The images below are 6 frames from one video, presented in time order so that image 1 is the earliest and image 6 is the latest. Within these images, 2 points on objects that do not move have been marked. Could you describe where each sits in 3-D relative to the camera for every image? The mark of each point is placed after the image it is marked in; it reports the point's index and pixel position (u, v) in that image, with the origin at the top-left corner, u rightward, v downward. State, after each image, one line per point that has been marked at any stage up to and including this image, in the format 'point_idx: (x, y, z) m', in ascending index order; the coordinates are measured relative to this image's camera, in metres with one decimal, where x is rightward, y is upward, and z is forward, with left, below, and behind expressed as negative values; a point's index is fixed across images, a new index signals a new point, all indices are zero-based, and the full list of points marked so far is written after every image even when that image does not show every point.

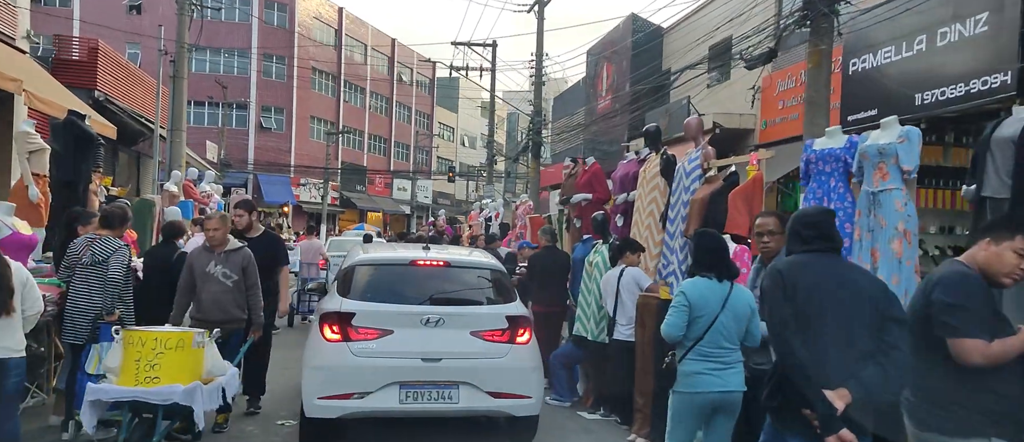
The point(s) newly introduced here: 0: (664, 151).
0: (+1.3, +0.6, +7.8) m
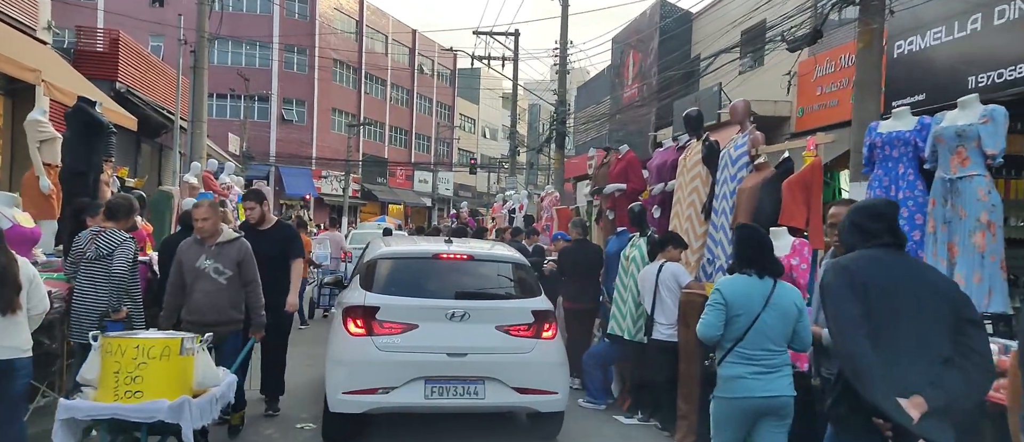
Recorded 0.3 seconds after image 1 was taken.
0: (+1.5, +0.7, +7.3) m
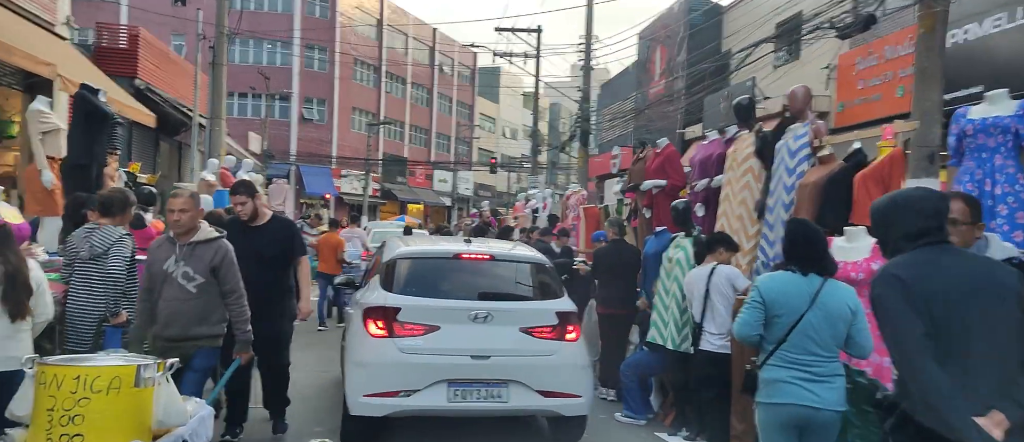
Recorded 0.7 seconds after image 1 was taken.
0: (+1.8, +0.7, +6.6) m
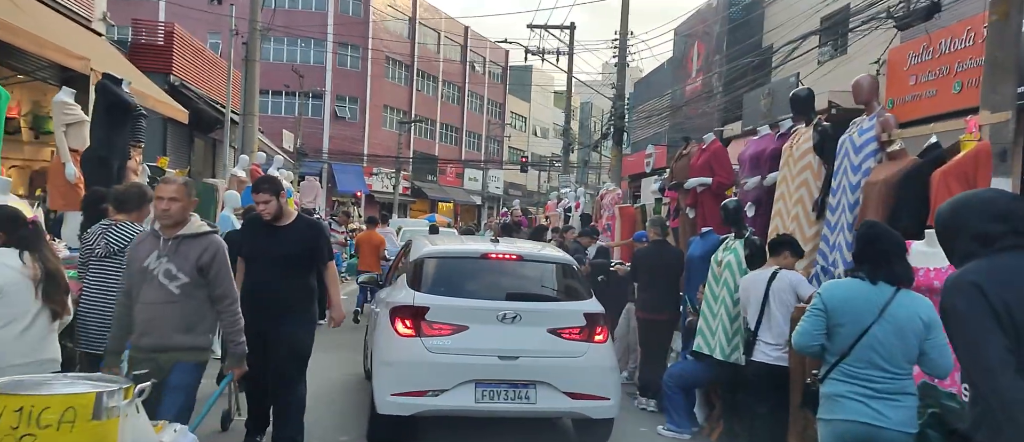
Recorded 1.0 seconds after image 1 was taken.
0: (+2.0, +0.7, +6.1) m
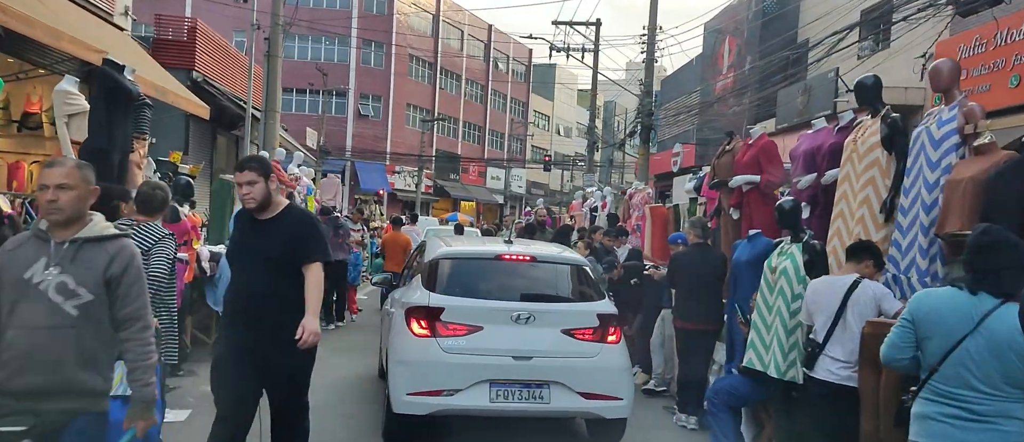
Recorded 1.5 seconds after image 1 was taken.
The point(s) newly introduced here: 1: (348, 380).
0: (+2.2, +0.6, +5.5) m
1: (-1.7, -1.6, +9.7) m
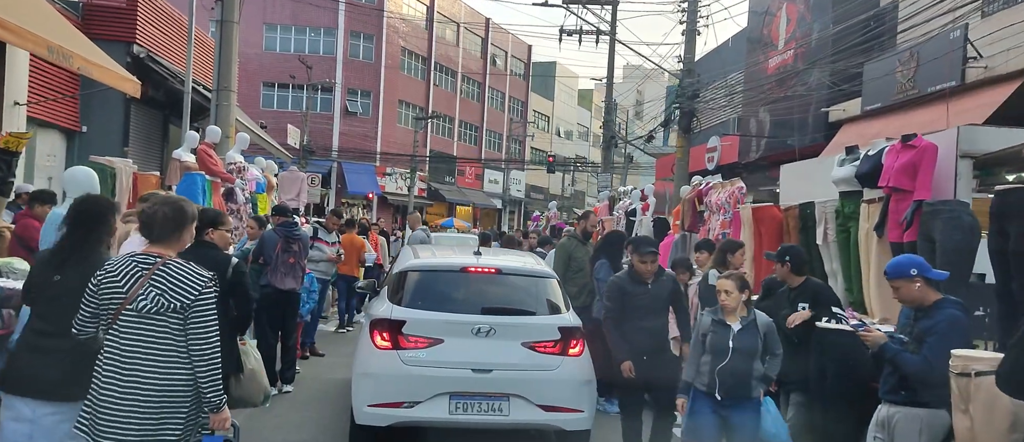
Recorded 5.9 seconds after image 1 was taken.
0: (+2.6, +0.6, +1.2) m
1: (-1.4, -1.7, +5.4) m
